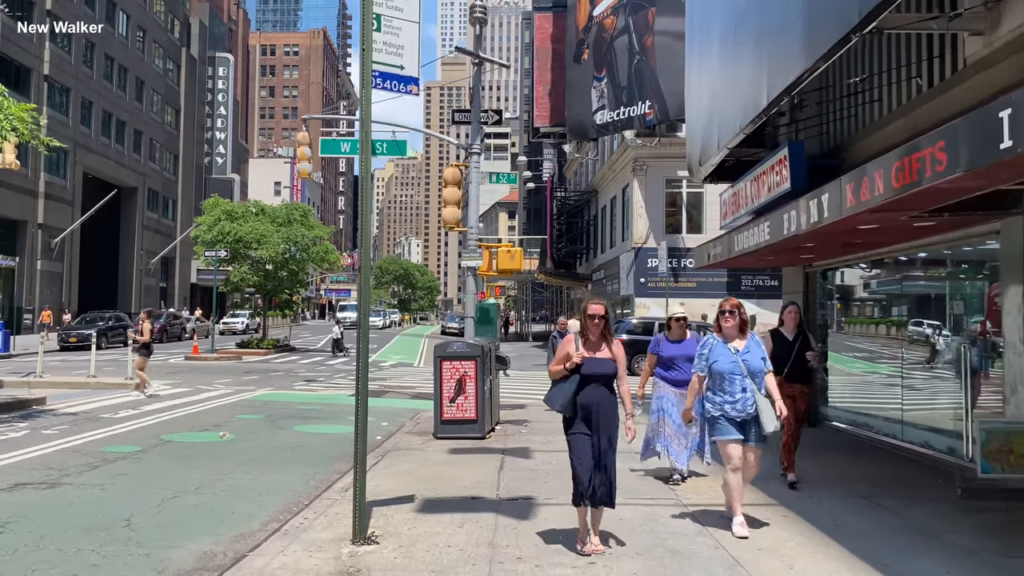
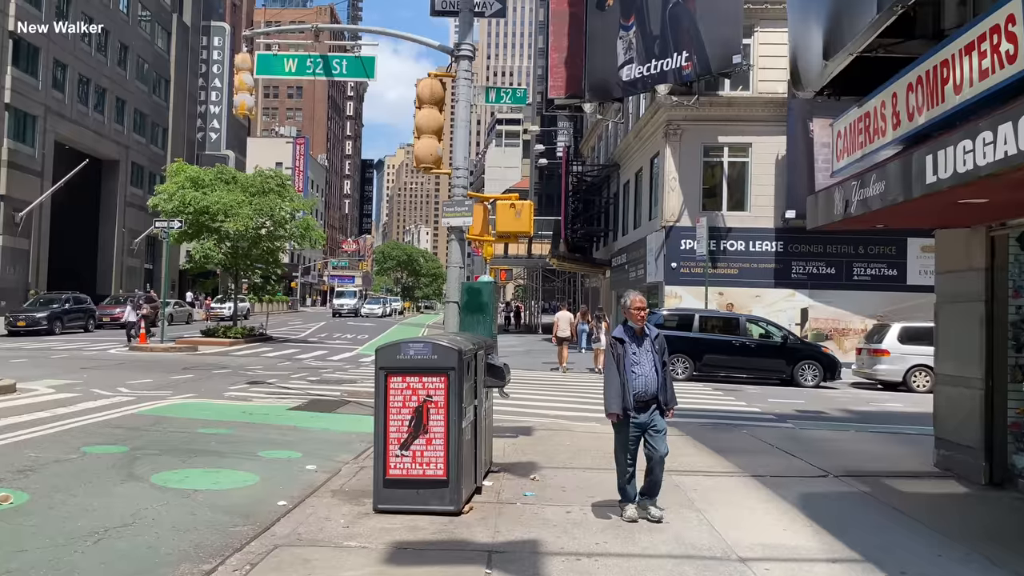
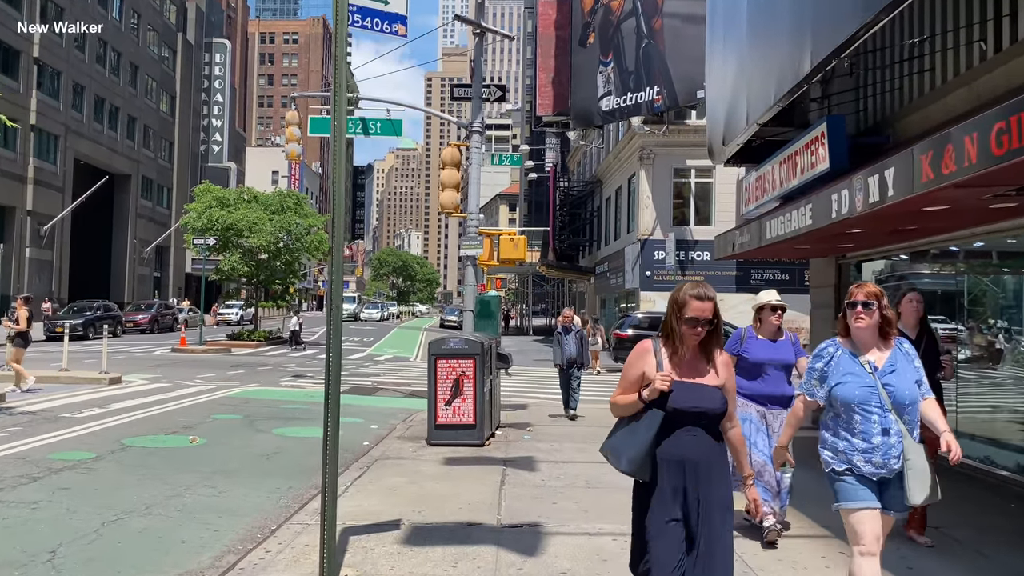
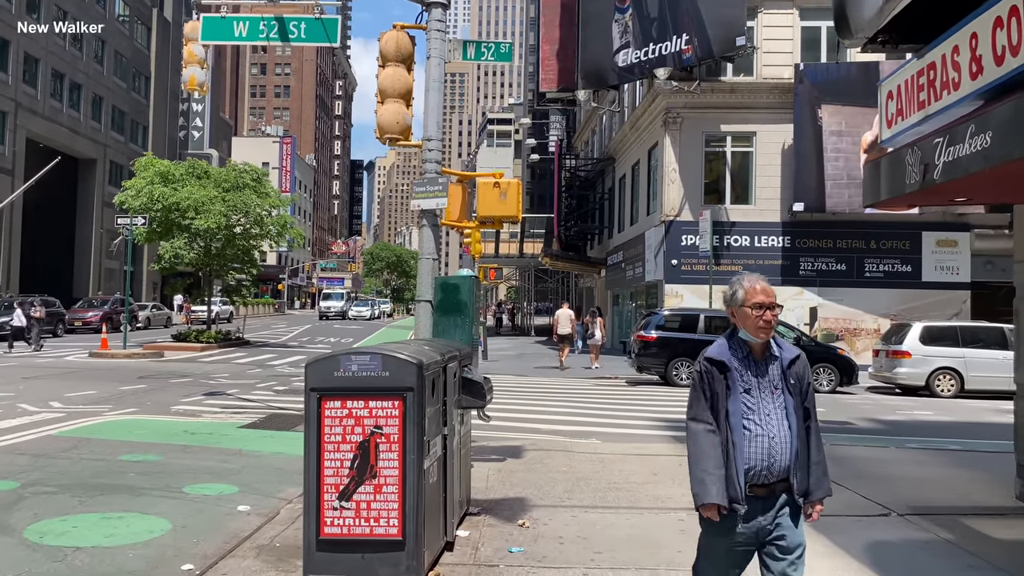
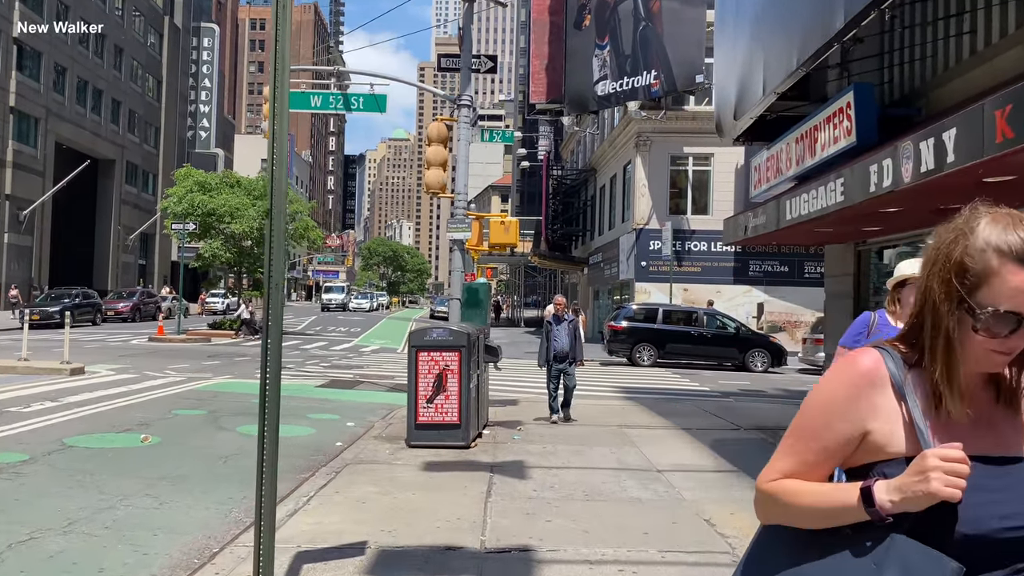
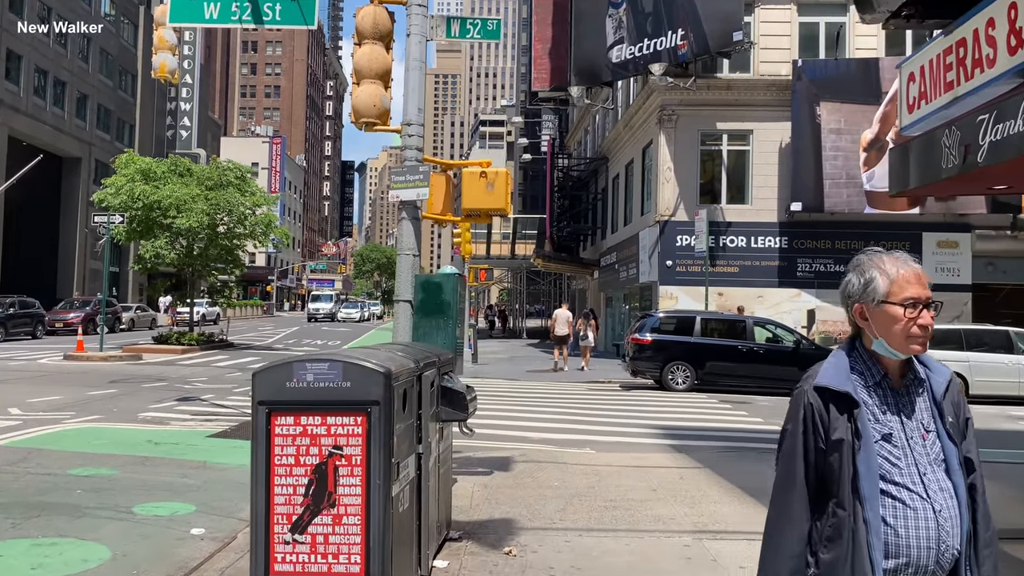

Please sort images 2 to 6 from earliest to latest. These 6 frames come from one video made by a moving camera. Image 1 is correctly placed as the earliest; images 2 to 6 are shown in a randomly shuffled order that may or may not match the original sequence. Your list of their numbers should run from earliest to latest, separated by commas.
3, 5, 2, 4, 6
